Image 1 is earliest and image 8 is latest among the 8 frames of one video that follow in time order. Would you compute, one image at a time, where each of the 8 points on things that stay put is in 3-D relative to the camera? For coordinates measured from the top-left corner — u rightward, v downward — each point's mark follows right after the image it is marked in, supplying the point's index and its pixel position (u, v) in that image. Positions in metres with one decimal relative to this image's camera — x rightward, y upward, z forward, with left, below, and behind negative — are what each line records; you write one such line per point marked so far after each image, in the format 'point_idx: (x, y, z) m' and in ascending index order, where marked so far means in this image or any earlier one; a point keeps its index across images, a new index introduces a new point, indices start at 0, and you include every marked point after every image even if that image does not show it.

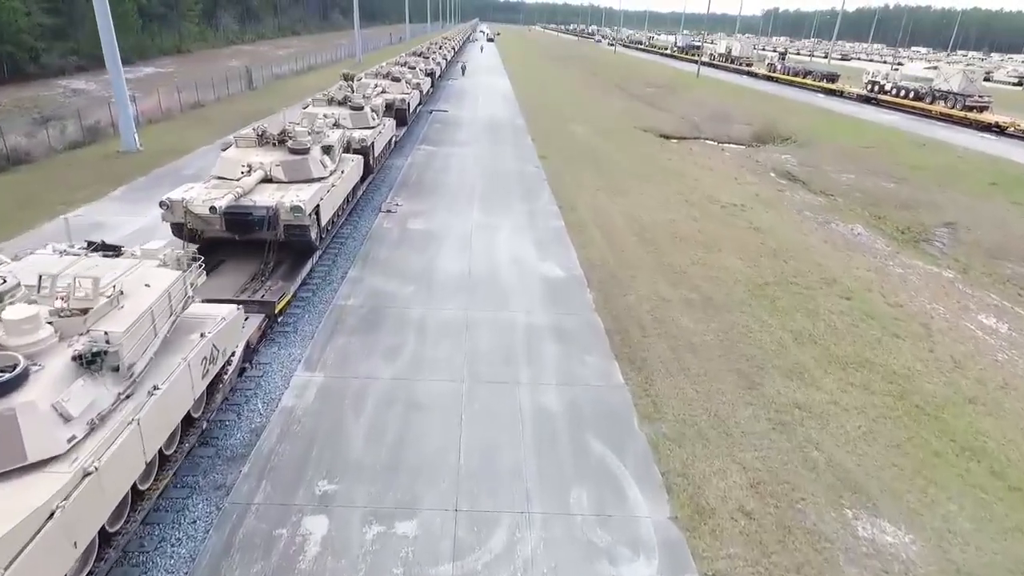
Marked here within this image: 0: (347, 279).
0: (-3.2, +0.2, +12.2) m
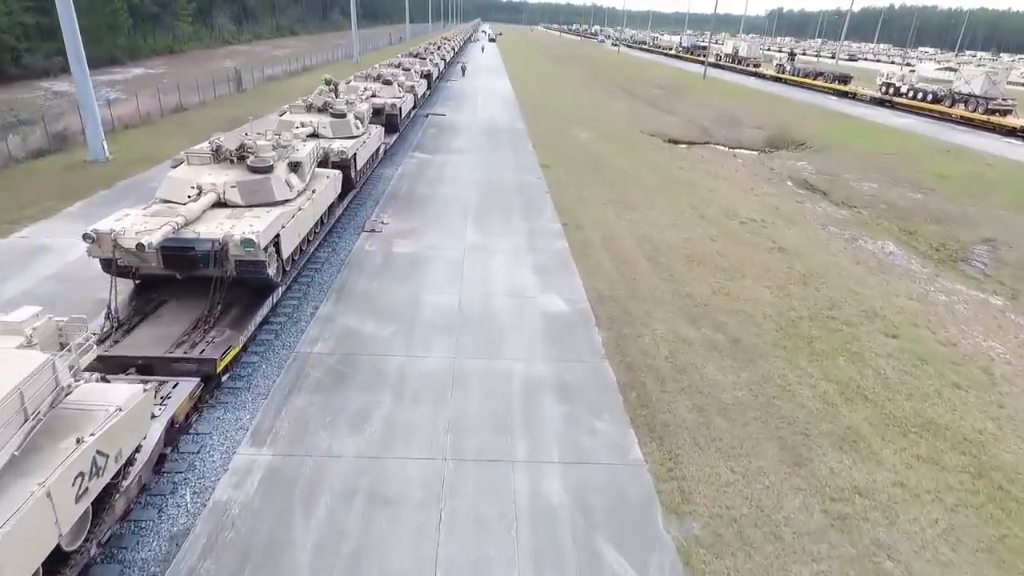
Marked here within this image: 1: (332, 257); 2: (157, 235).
0: (-3.3, -0.5, +10.5) m
1: (-3.7, +0.6, +12.9) m
2: (-4.5, +0.7, +7.9) m
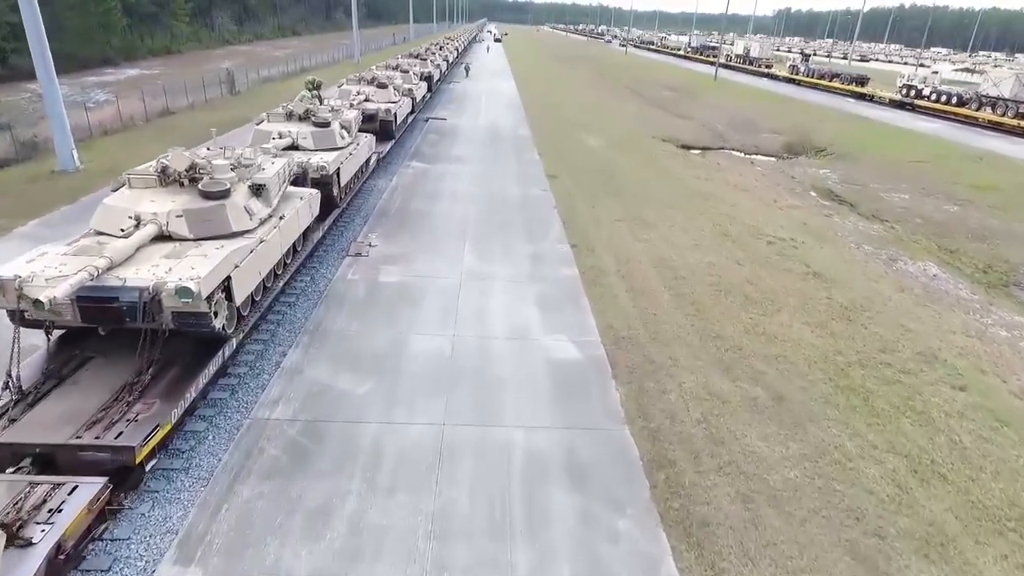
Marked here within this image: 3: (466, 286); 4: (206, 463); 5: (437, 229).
0: (-3.2, -1.1, +8.9) m
1: (-3.6, 0.0, +11.3) m
2: (-4.5, 0.0, +6.3) m
3: (-0.9, 0.0, +11.9) m
4: (-3.4, -1.9, +7.0) m
5: (-1.8, +1.4, +14.9) m
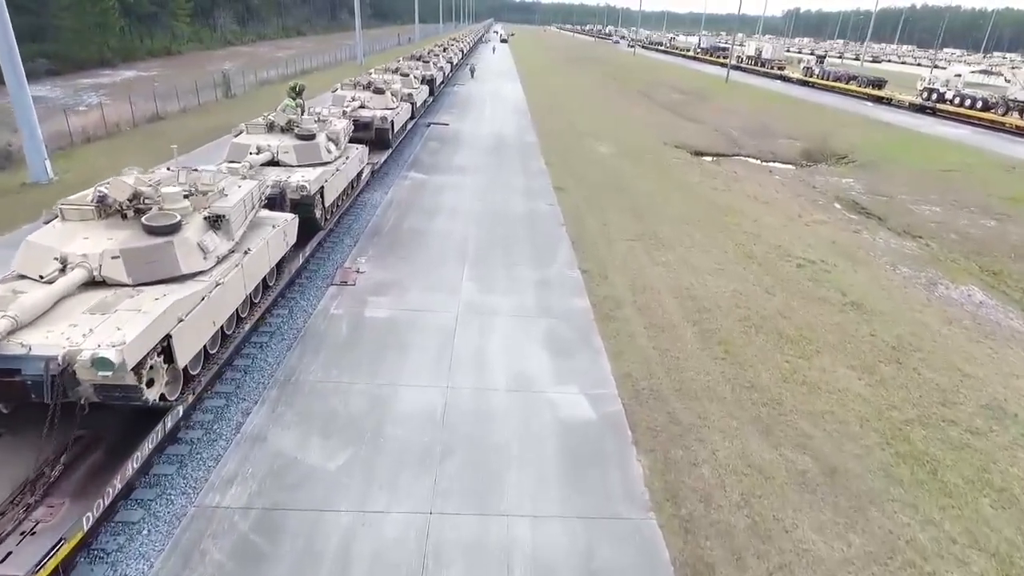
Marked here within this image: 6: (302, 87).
0: (-3.2, -1.7, +7.5) m
1: (-3.6, -0.6, +10.0) m
2: (-4.4, -0.6, +5.0) m
3: (-0.8, -0.6, +10.5) m
4: (-3.4, -2.5, +5.6) m
5: (-1.7, +0.8, +13.5) m
6: (-4.4, +4.3, +13.5) m
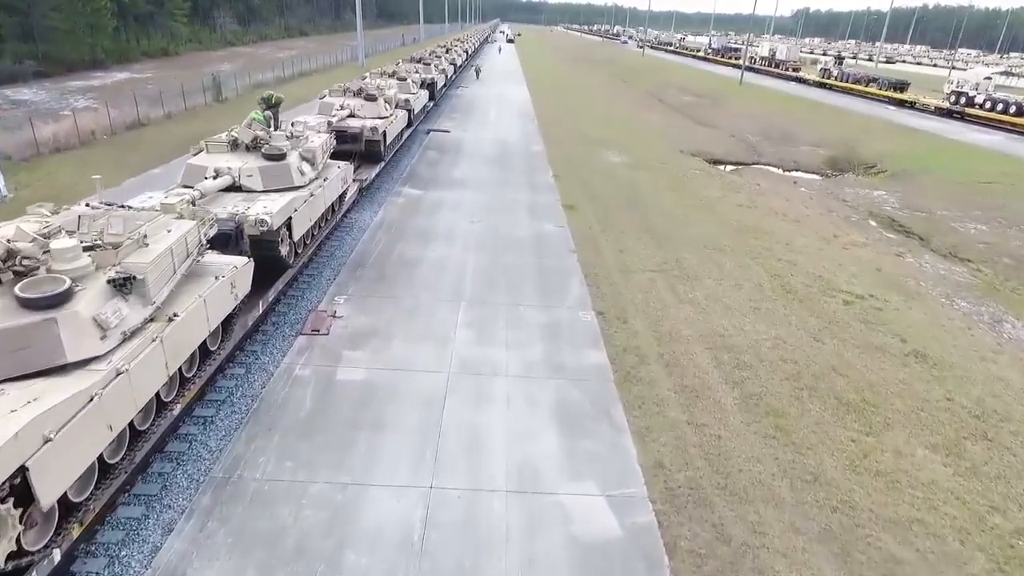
0: (-3.2, -2.5, +5.7) m
1: (-3.6, -1.4, +8.1) m
2: (-4.5, -1.3, +3.2) m
3: (-0.8, -1.3, +8.7) m
4: (-3.4, -3.3, +3.8) m
5: (-1.6, 0.0, +11.7) m
6: (-4.4, +3.5, +11.6) m
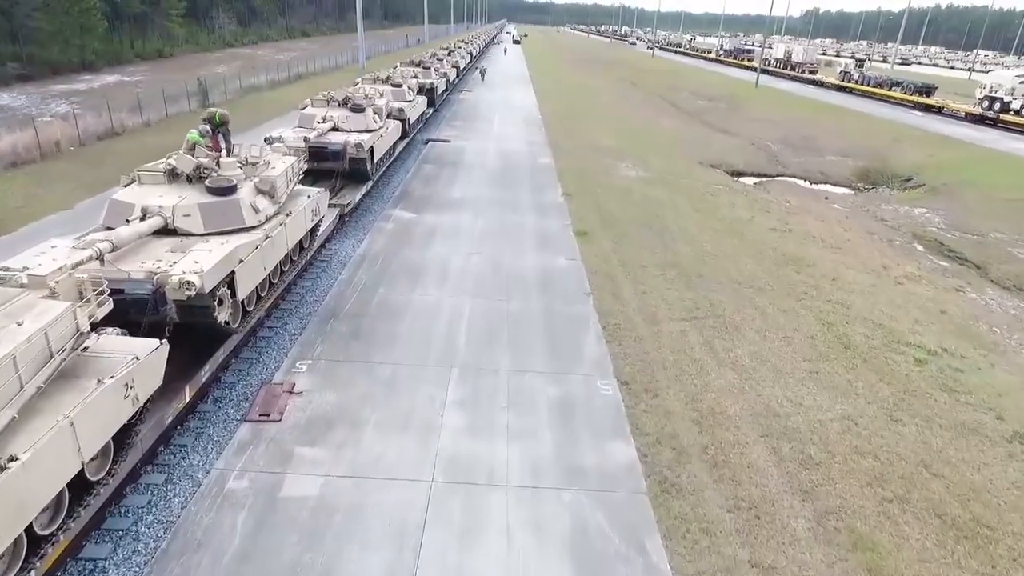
0: (-3.2, -3.4, +3.6) m
1: (-3.6, -2.3, +6.1) m
2: (-4.5, -2.2, +1.1) m
3: (-0.8, -2.2, +6.6) m
4: (-3.4, -4.2, +1.7) m
5: (-1.6, -0.9, +9.6) m
6: (-4.3, +2.6, +9.6) m
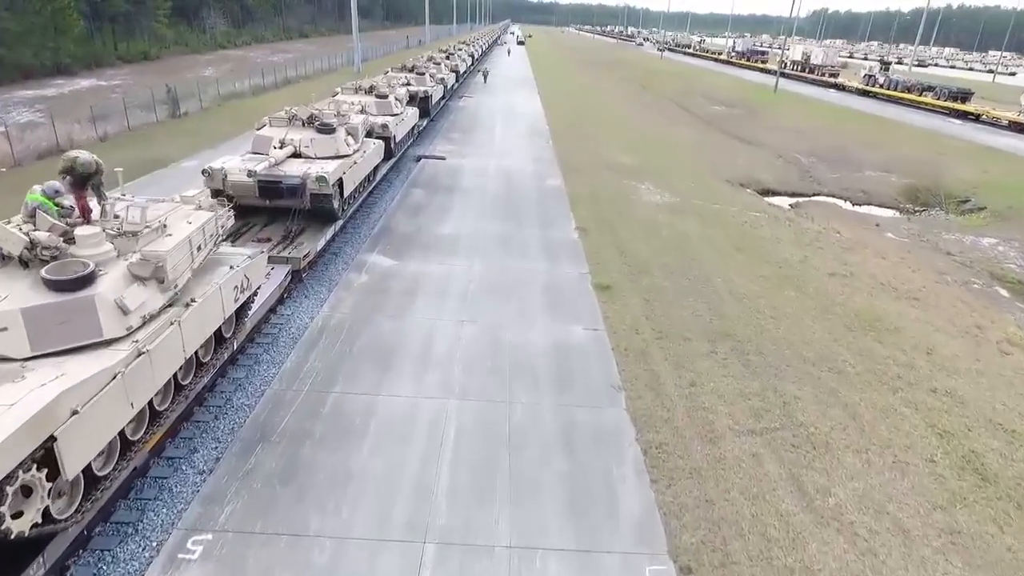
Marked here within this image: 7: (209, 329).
0: (-3.2, -4.7, +0.6) m
1: (-3.5, -3.6, +3.0) m
2: (-4.5, -3.5, -2.0) m
3: (-0.7, -3.5, +3.5) m
4: (-3.4, -5.5, -1.3) m
5: (-1.5, -2.2, +6.6) m
6: (-4.3, +1.3, +6.5) m
7: (-3.4, -0.4, +7.0) m
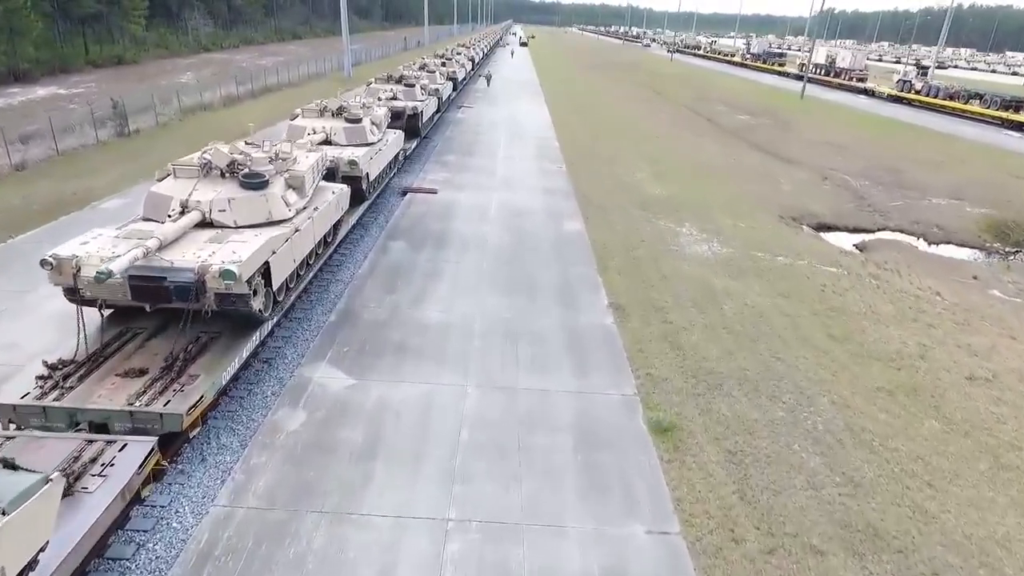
0: (-3.1, -6.5, -3.5) m
1: (-3.4, -5.4, -1.1) m
2: (-4.4, -5.3, -6.0) m
3: (-0.6, -5.3, -0.6) m
4: (-3.3, -7.3, -5.4) m
5: (-1.4, -4.0, +2.5) m
6: (-4.1, -0.4, +2.4) m
7: (-3.2, -2.2, +2.9) m
